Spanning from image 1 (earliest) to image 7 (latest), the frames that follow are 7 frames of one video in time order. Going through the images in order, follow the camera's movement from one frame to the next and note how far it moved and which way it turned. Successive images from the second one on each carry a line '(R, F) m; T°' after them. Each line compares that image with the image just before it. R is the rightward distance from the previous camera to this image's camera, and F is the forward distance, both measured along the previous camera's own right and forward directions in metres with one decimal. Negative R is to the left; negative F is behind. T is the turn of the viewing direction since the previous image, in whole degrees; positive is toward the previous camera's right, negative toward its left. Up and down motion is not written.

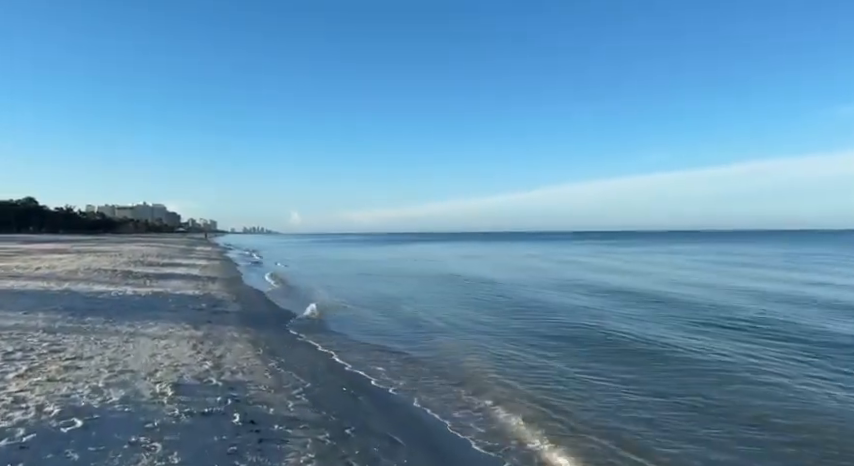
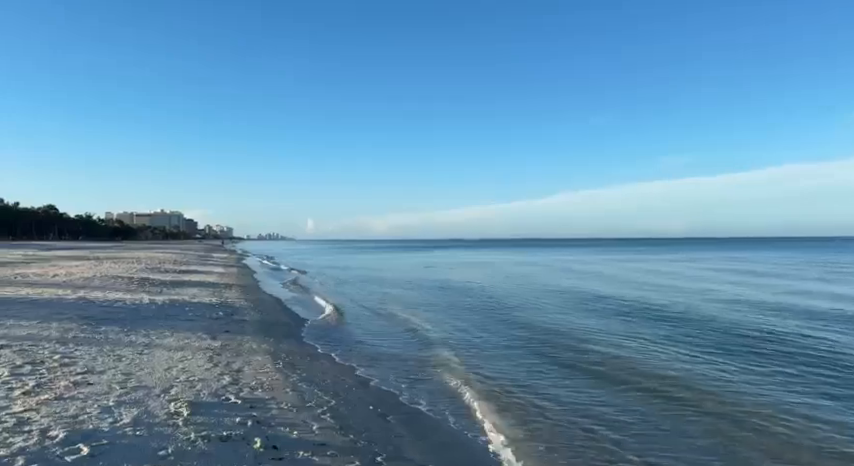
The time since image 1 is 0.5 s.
(-0.3, +0.6) m; -2°
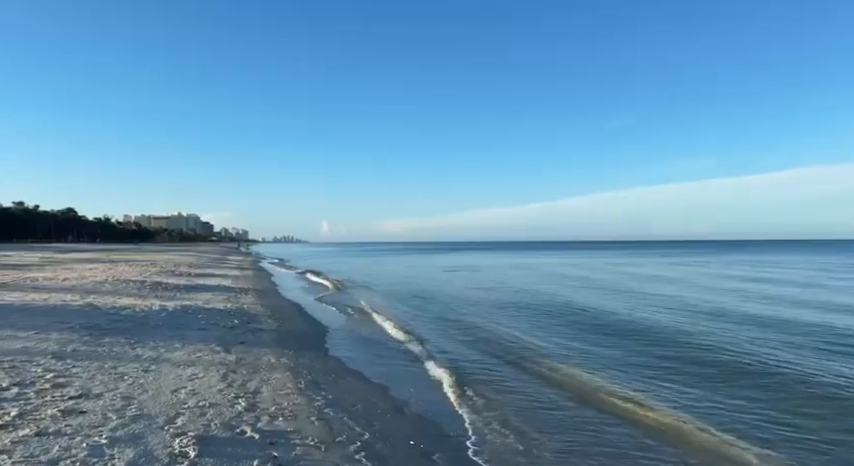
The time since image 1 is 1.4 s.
(-0.5, +1.2) m; -2°
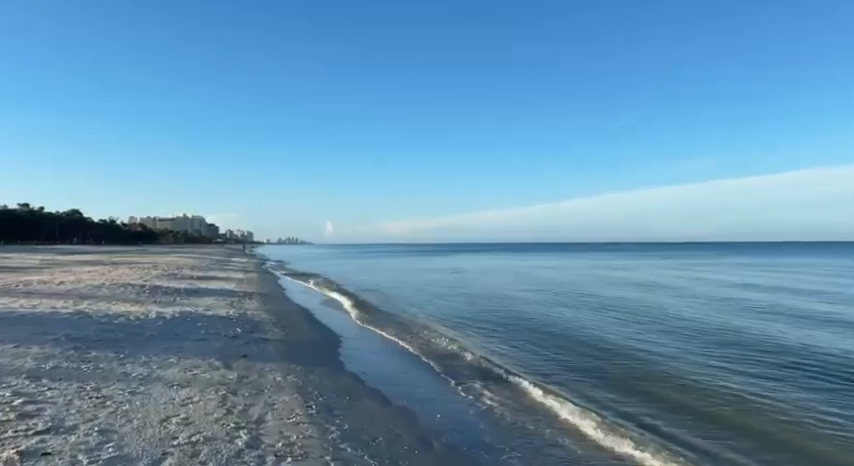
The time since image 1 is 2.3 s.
(-0.4, +1.2) m; -1°
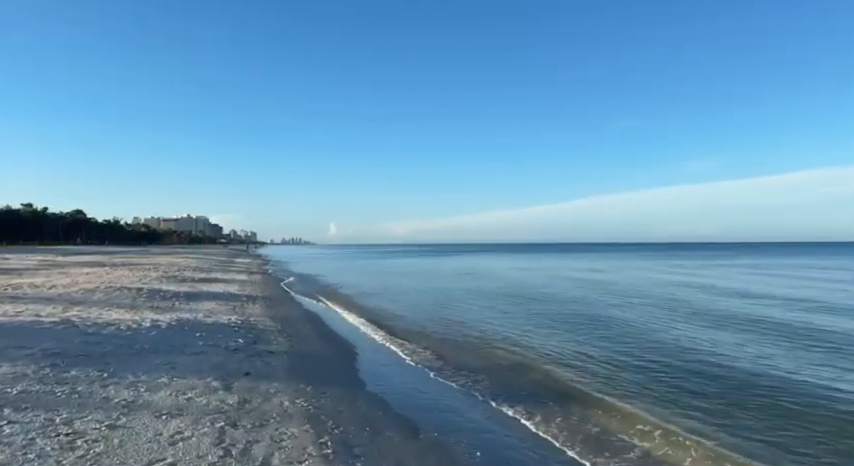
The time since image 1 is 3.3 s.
(-0.5, +1.3) m; 0°
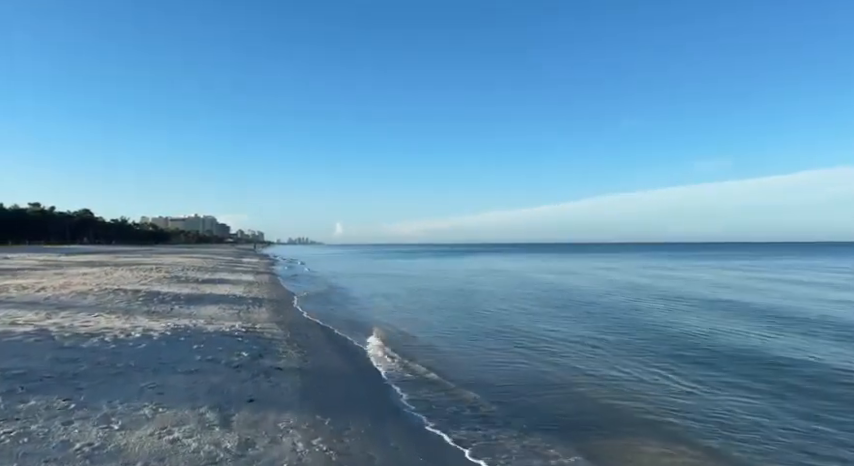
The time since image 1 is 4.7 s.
(-0.6, +1.8) m; -1°
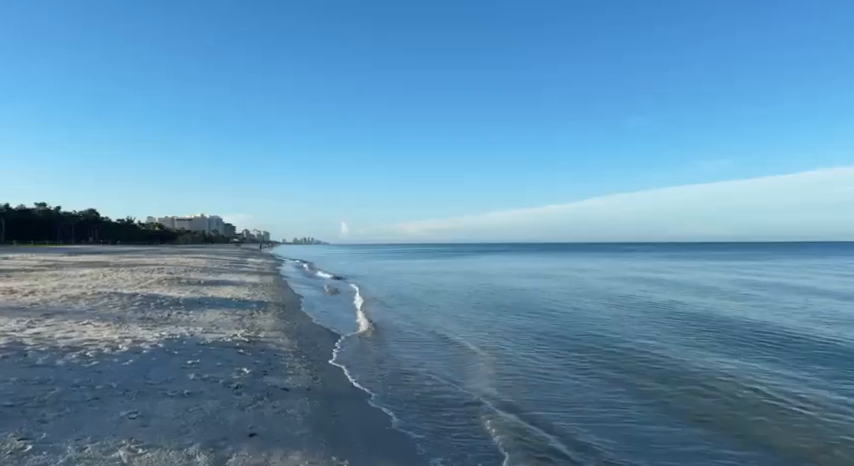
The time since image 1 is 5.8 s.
(-0.4, +1.4) m; -1°
